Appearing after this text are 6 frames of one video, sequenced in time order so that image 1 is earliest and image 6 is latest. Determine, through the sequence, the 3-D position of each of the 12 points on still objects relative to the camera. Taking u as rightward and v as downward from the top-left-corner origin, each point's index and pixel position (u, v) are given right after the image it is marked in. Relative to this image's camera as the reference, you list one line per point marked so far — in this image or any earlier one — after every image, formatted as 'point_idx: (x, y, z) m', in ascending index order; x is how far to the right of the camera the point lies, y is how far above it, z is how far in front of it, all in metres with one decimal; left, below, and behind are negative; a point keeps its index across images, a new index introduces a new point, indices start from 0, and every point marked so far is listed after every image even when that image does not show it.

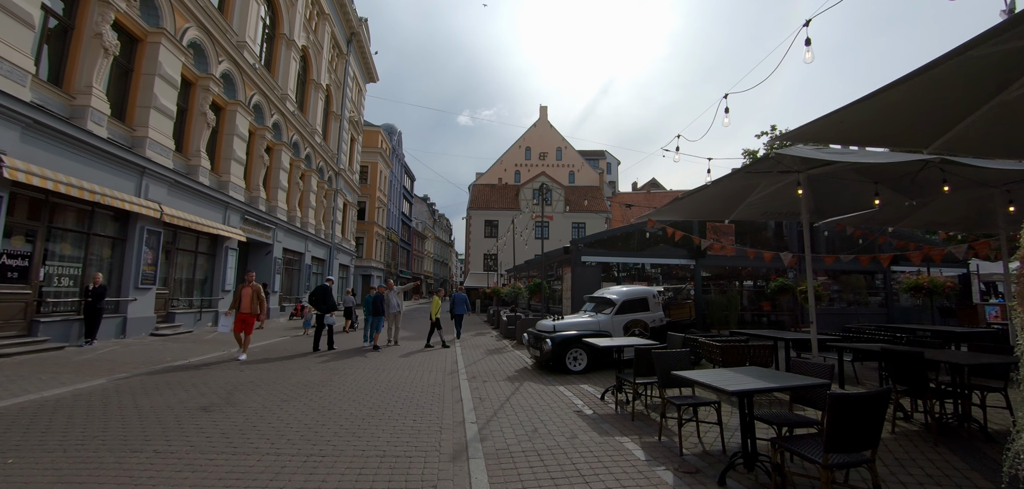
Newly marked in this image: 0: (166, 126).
0: (-11.1, +3.8, +13.6) m
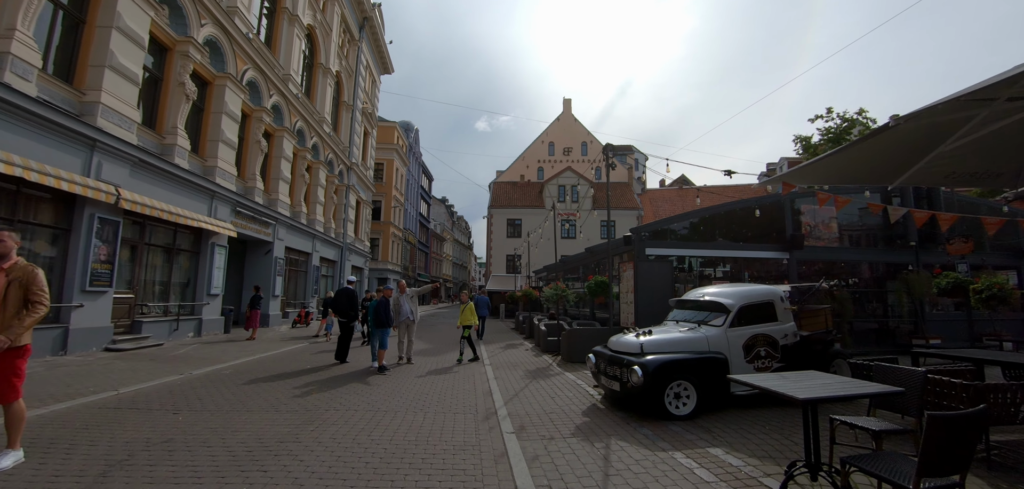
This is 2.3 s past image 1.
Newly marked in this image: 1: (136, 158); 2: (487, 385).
0: (-10.1, +4.0, +11.1) m
1: (-10.0, +2.3, +11.2) m
2: (-0.5, -2.6, +7.8) m
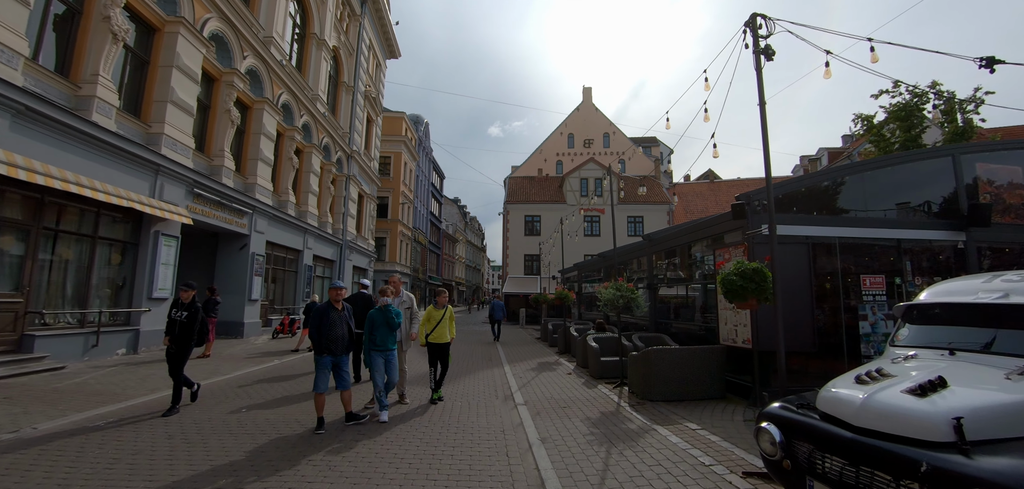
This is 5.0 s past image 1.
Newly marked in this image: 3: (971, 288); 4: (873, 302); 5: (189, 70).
0: (-9.4, +4.3, +7.9) m
1: (-9.2, +2.6, +8.0) m
2: (+0.2, -2.2, +4.3) m
3: (+3.9, -0.4, +3.6) m
4: (+5.4, -0.9, +6.3) m
5: (-9.5, +5.1, +12.4) m
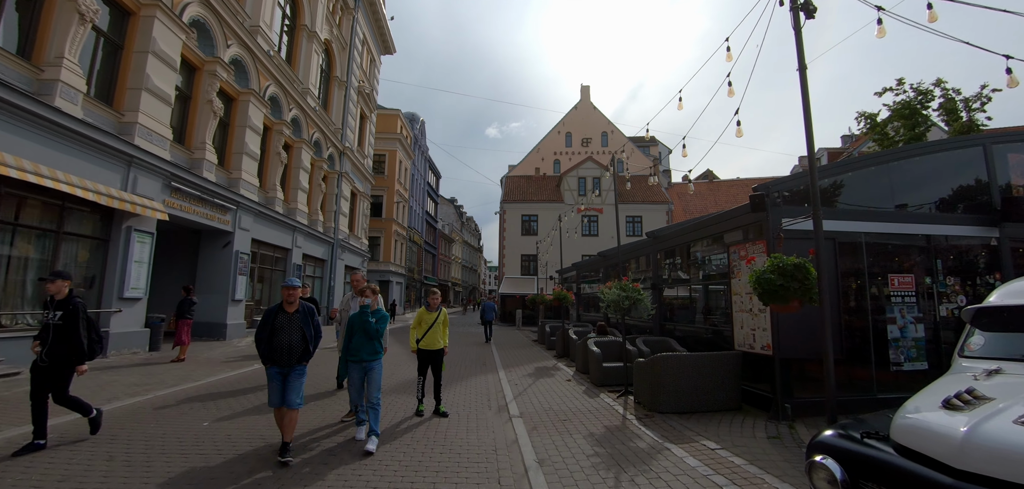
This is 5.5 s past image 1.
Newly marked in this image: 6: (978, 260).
0: (-9.4, +4.4, +7.2) m
1: (-9.3, +2.7, +7.3) m
2: (+0.1, -2.1, +3.7) m
3: (+3.8, -0.3, +3.0) m
4: (+5.3, -0.8, +5.8) m
5: (-9.6, +5.2, +11.7) m
6: (+7.0, -0.2, +6.3) m
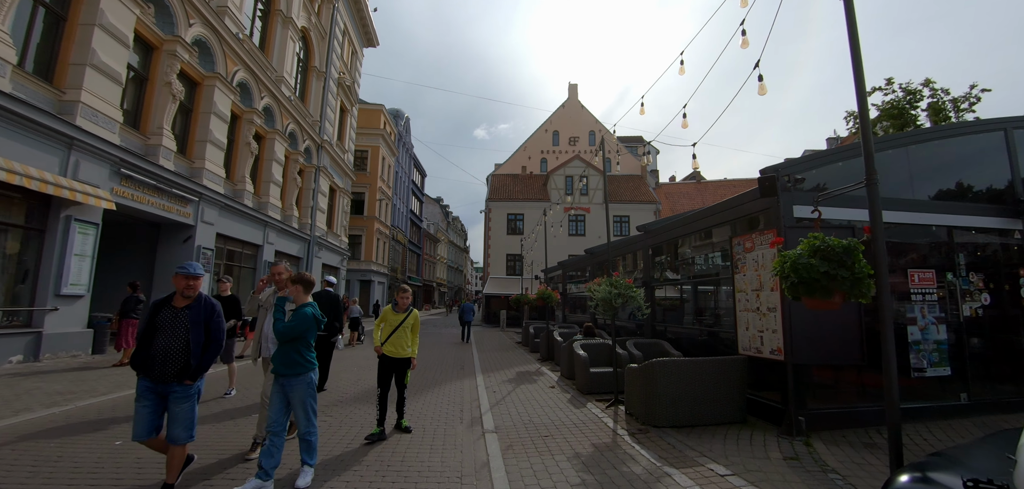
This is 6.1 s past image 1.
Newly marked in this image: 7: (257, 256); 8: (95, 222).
0: (-9.7, +4.6, +6.2) m
1: (-9.6, +2.9, +6.3) m
2: (-0.1, -2.0, +2.9) m
3: (+3.6, -0.2, +2.4) m
4: (+5.0, -0.7, +5.2) m
5: (-10.0, +5.4, +10.7) m
6: (+6.7, -0.1, +5.8) m
7: (-11.1, -0.5, +18.4) m
8: (-10.1, +0.6, +10.3) m
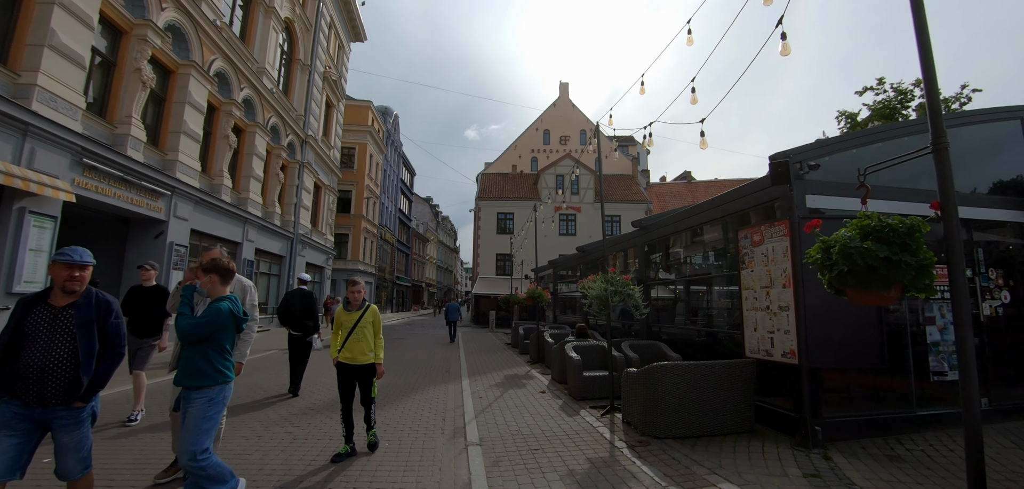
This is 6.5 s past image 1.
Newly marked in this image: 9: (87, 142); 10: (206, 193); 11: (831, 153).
0: (-9.9, +4.7, +5.5) m
1: (-9.8, +3.0, +5.6) m
2: (-0.2, -1.9, +2.4) m
3: (+3.5, -0.1, +2.0) m
4: (+4.9, -0.6, +4.8) m
5: (-10.3, +5.5, +10.0) m
6: (+6.5, -0.1, +5.5) m
7: (-11.5, -0.4, +17.6) m
8: (-10.4, +0.7, +9.5) m
9: (-10.3, +2.5, +10.2) m
10: (-10.9, +1.8, +15.0) m
11: (+3.6, +1.0, +4.8) m
